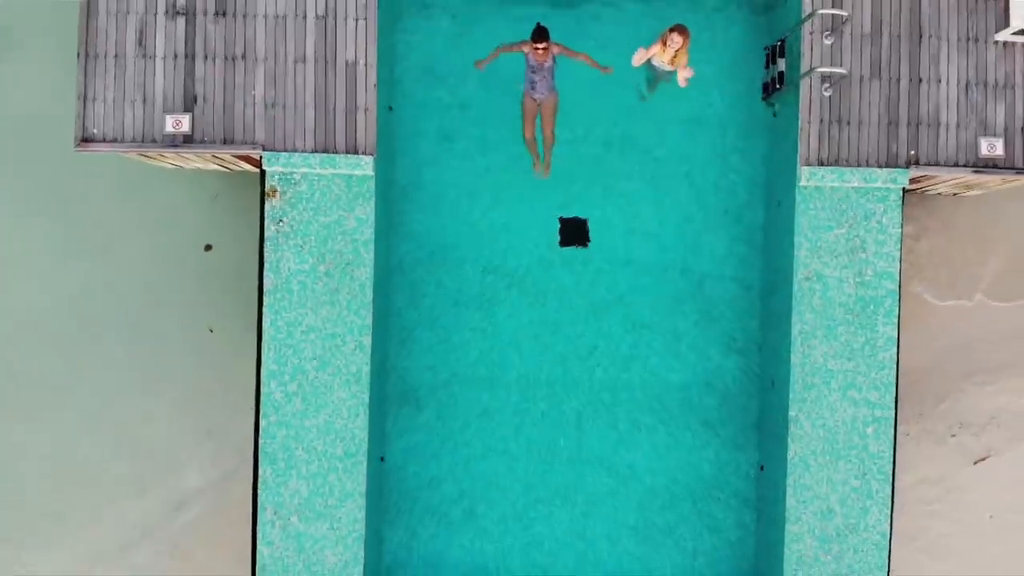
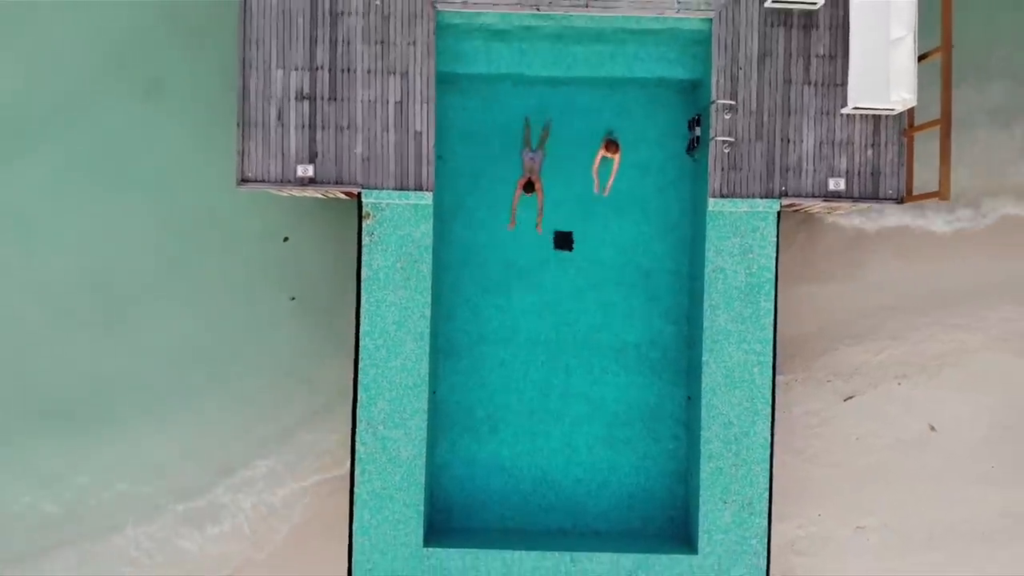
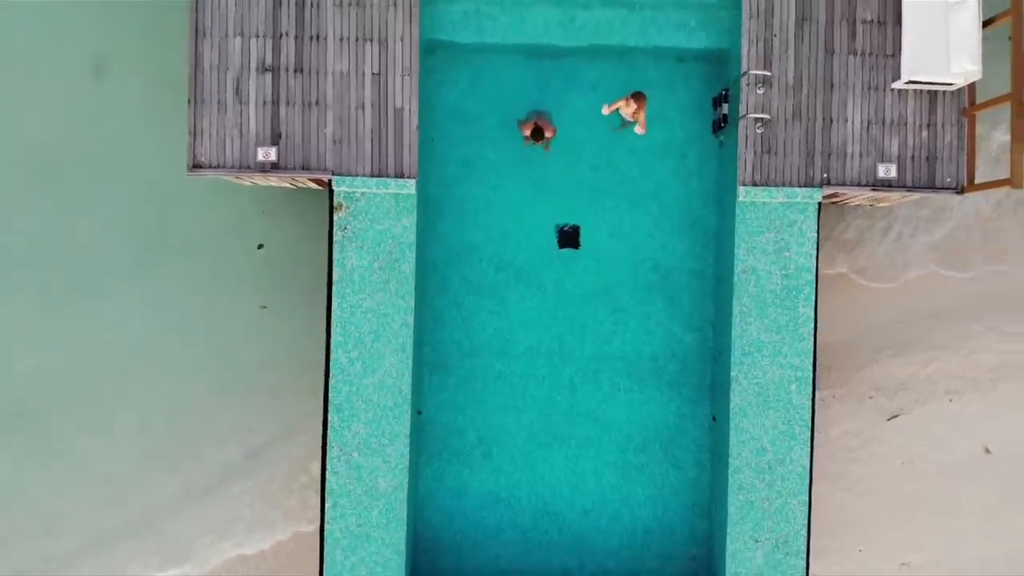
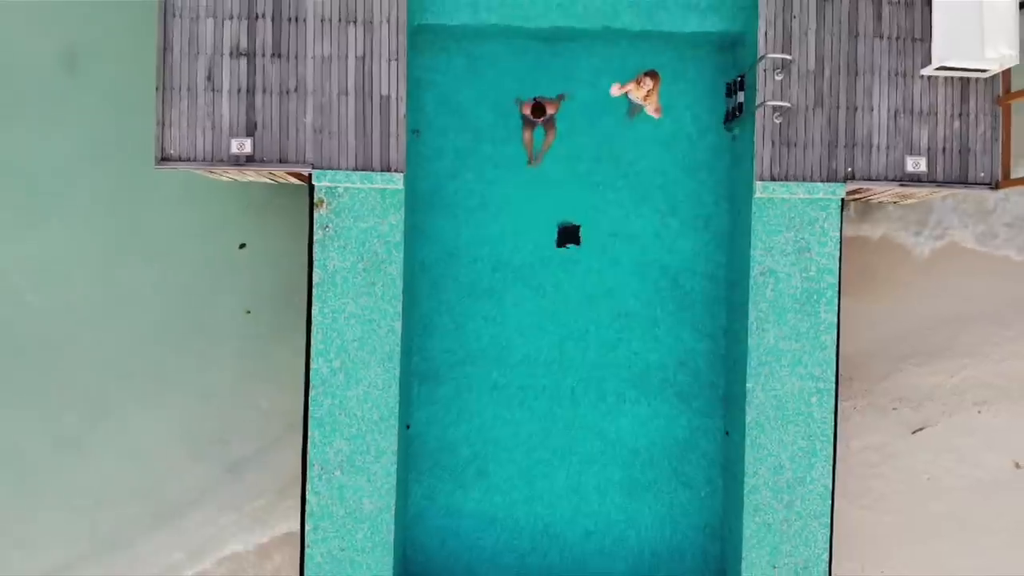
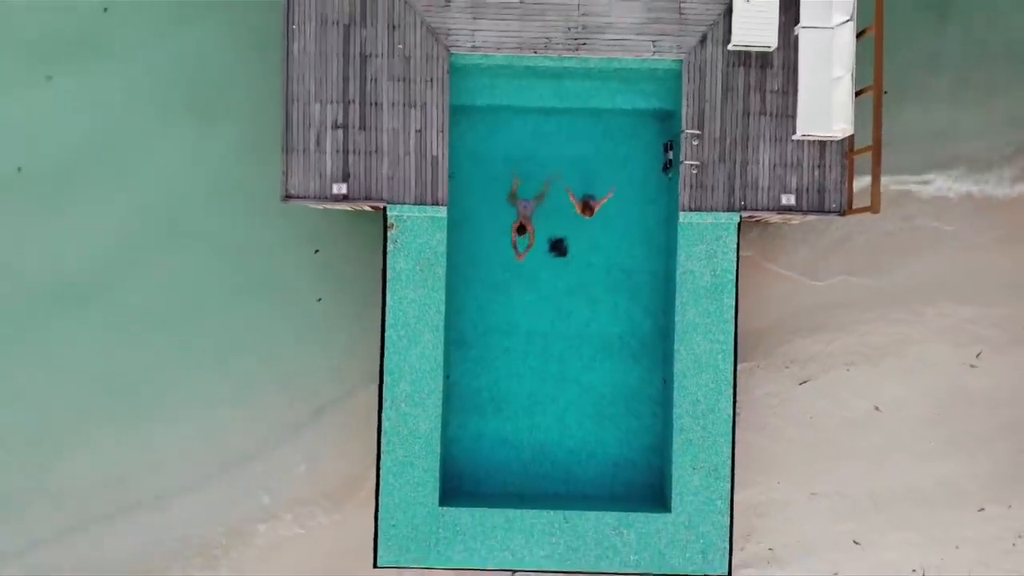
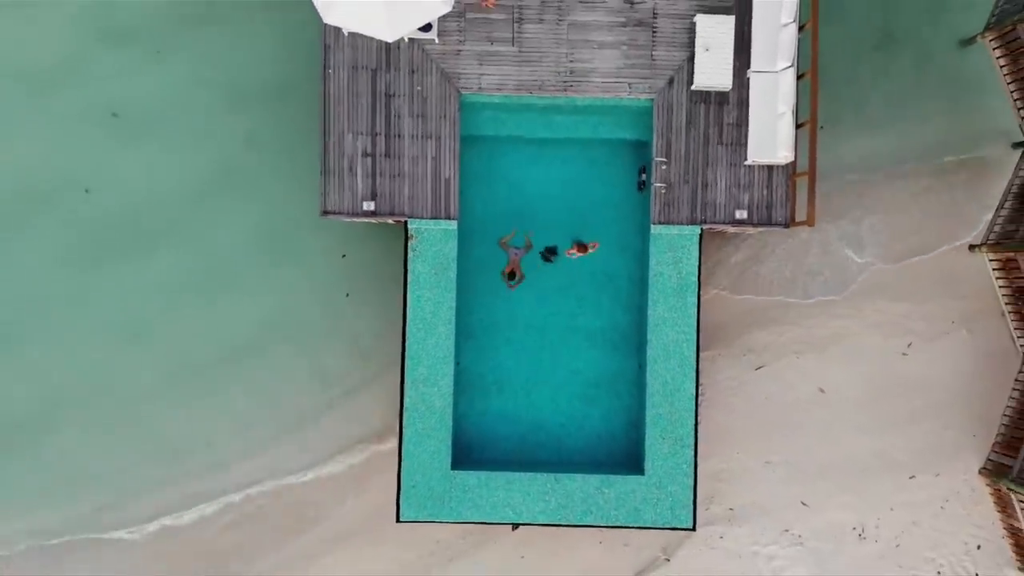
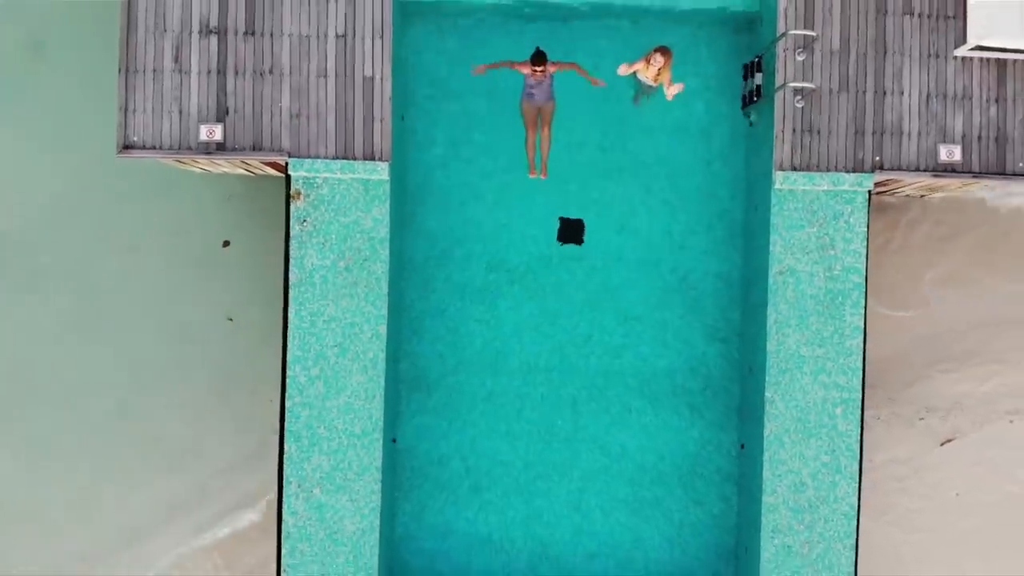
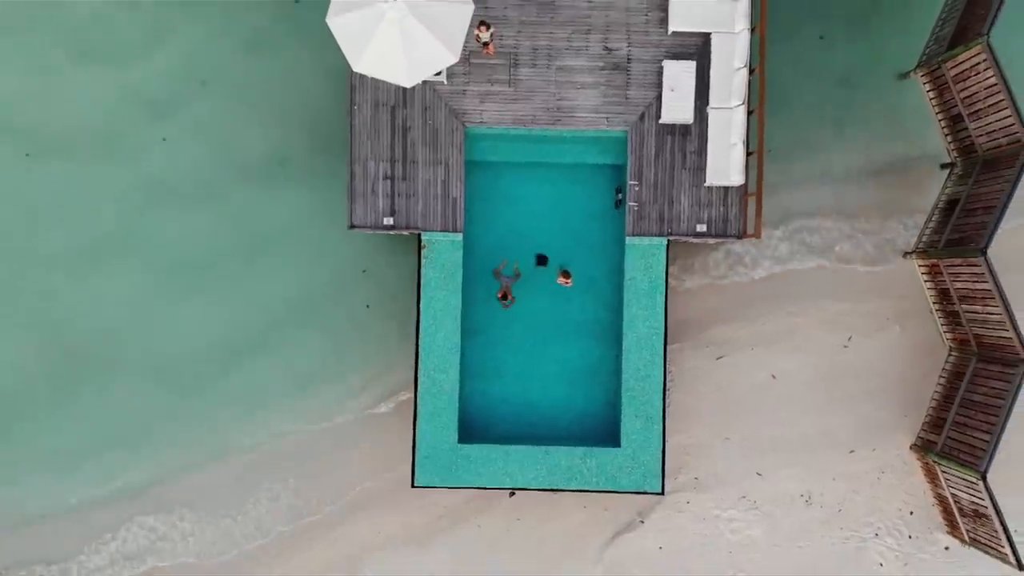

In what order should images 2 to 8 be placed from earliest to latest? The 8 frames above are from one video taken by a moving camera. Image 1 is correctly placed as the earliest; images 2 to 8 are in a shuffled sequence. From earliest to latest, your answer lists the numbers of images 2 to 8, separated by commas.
7, 4, 3, 2, 5, 6, 8
